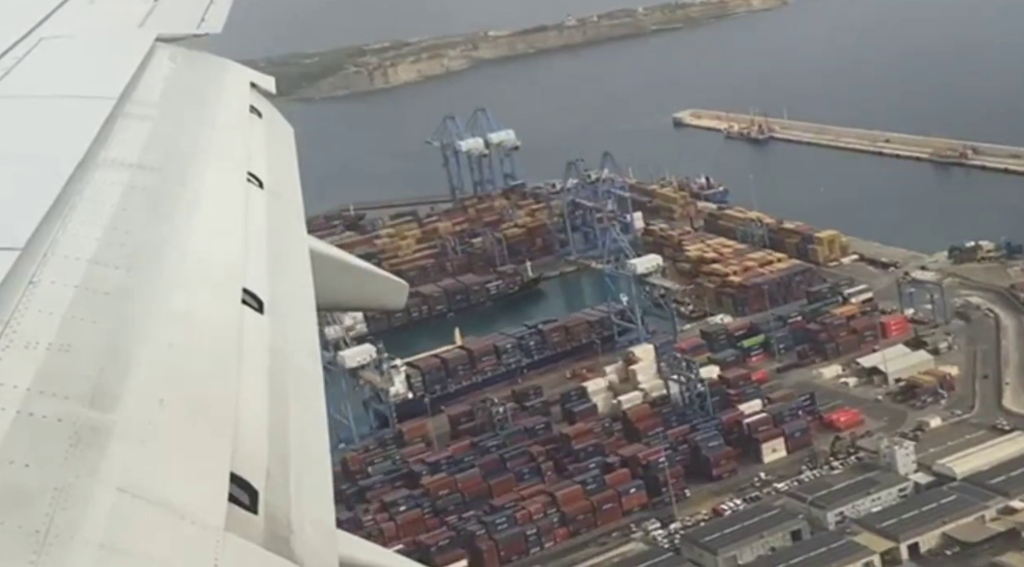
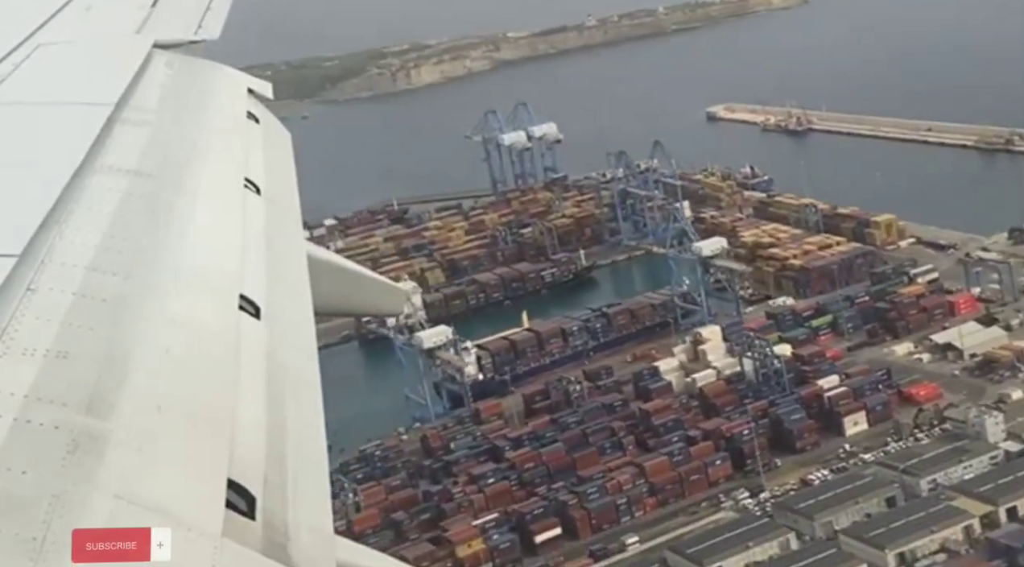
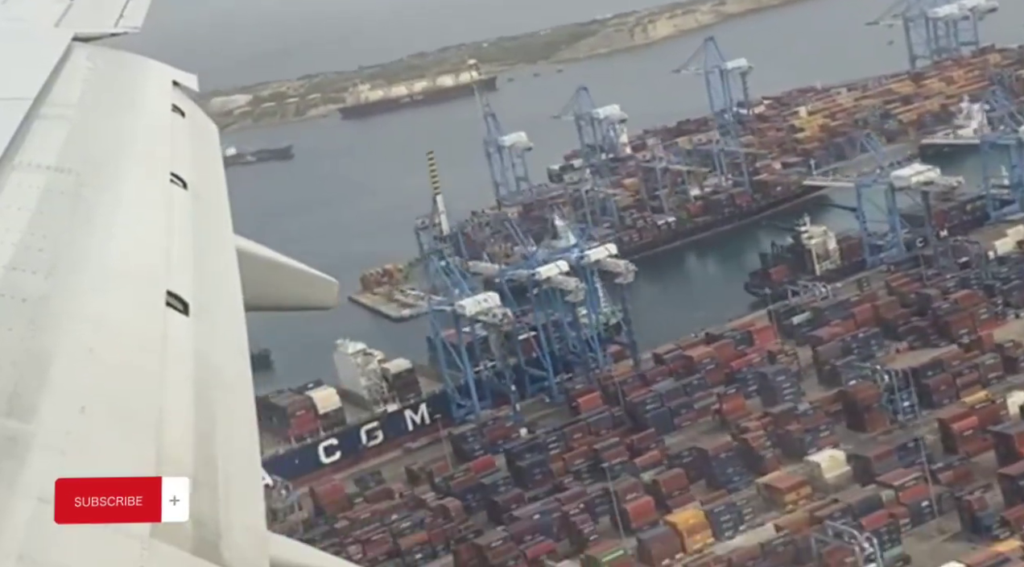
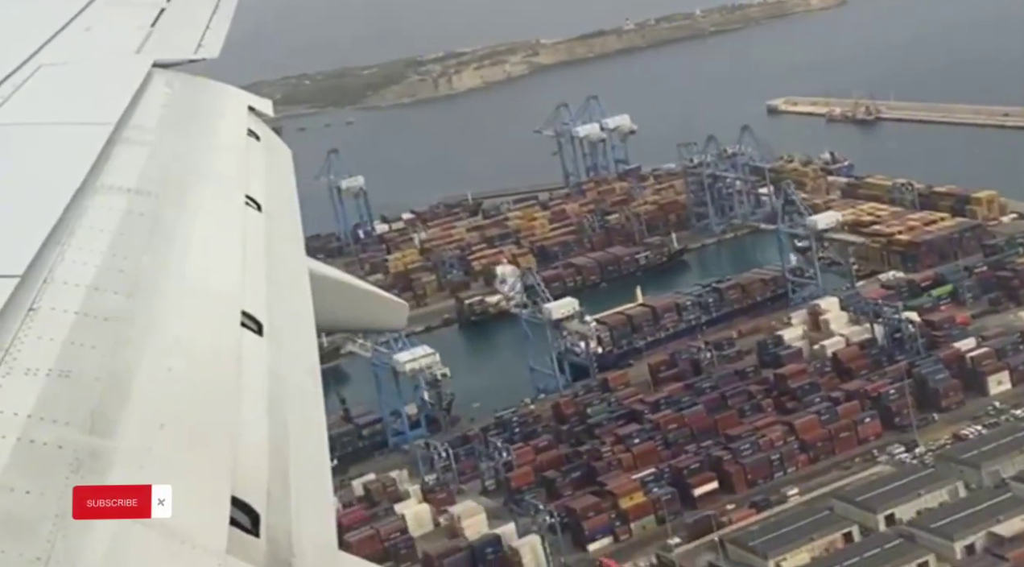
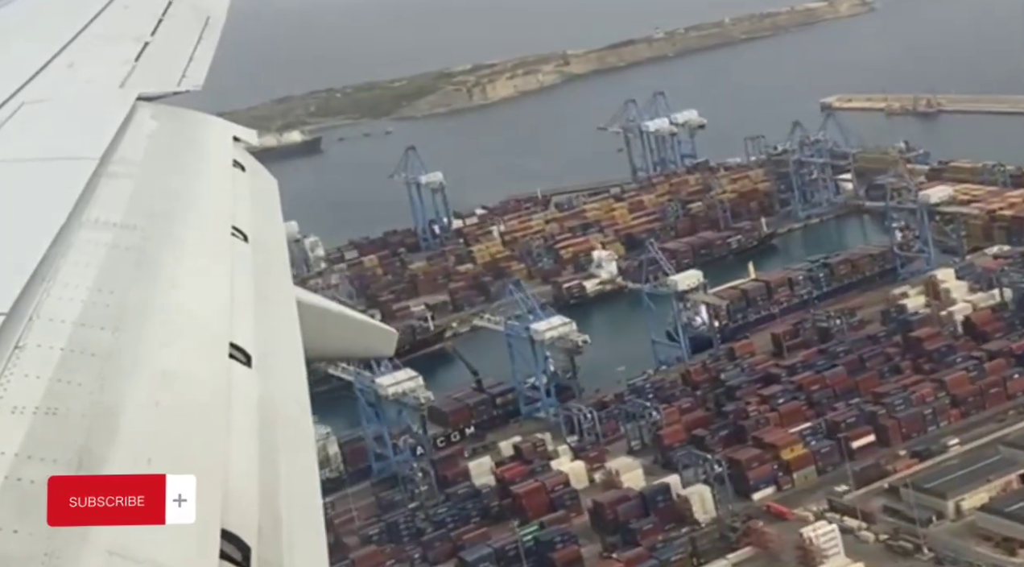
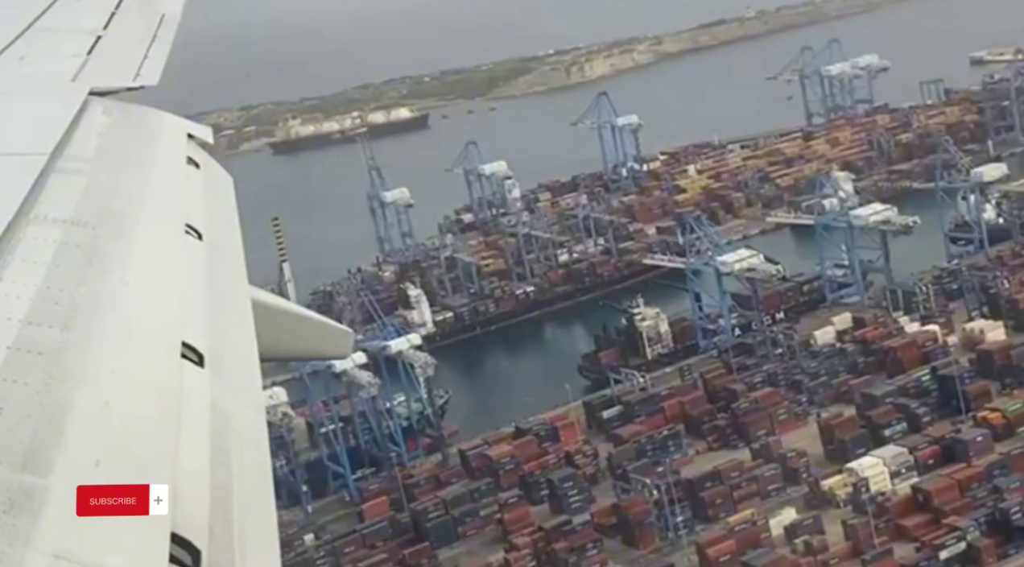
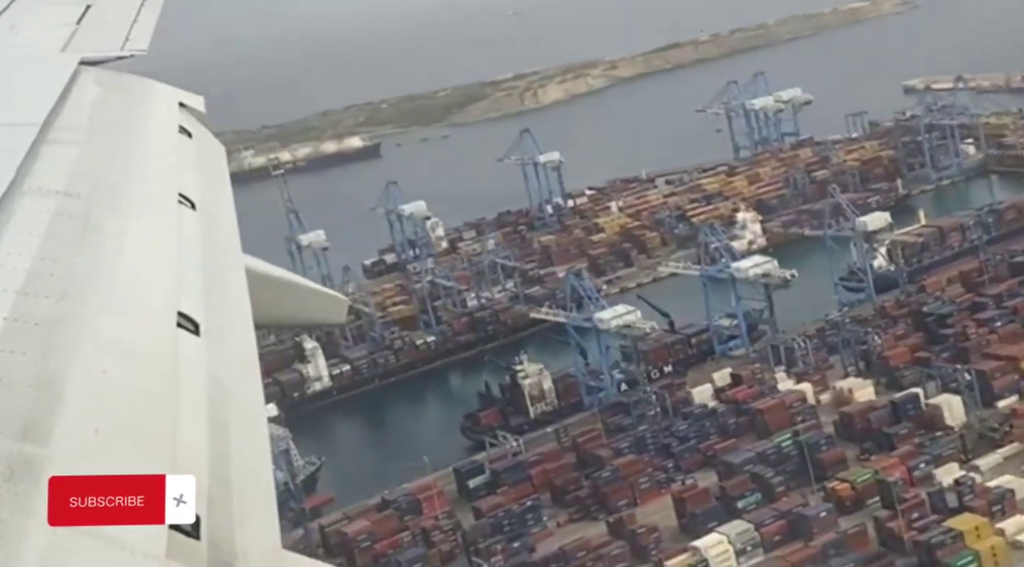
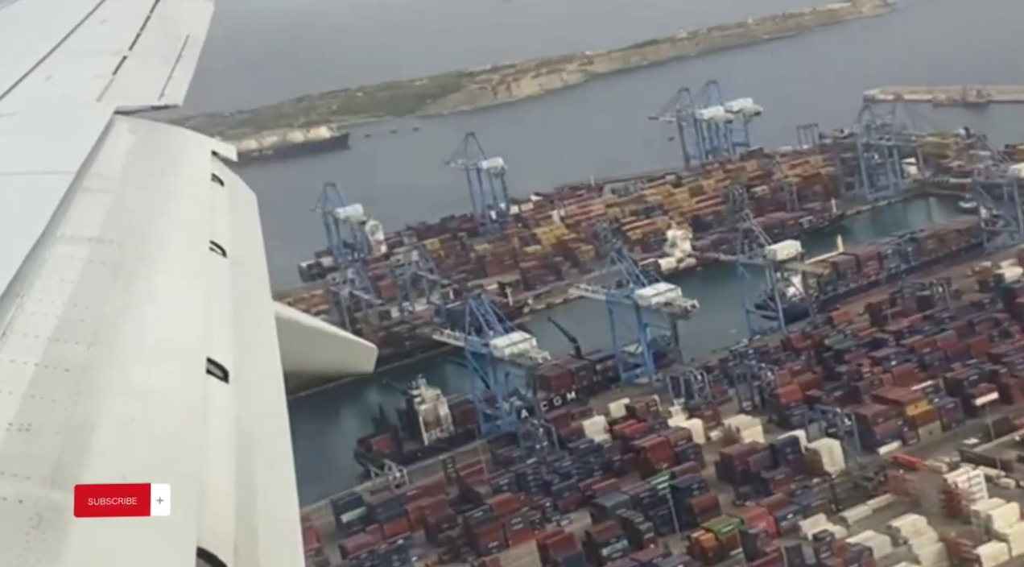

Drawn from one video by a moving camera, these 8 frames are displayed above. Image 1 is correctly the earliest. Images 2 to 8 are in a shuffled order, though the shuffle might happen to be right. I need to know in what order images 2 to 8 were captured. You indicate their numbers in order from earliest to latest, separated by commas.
2, 4, 5, 8, 7, 6, 3
